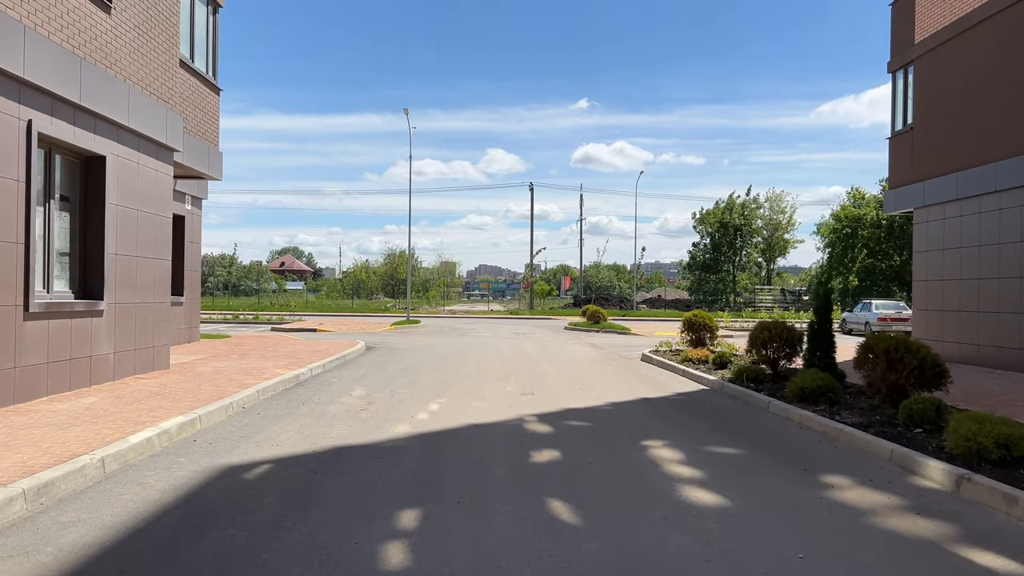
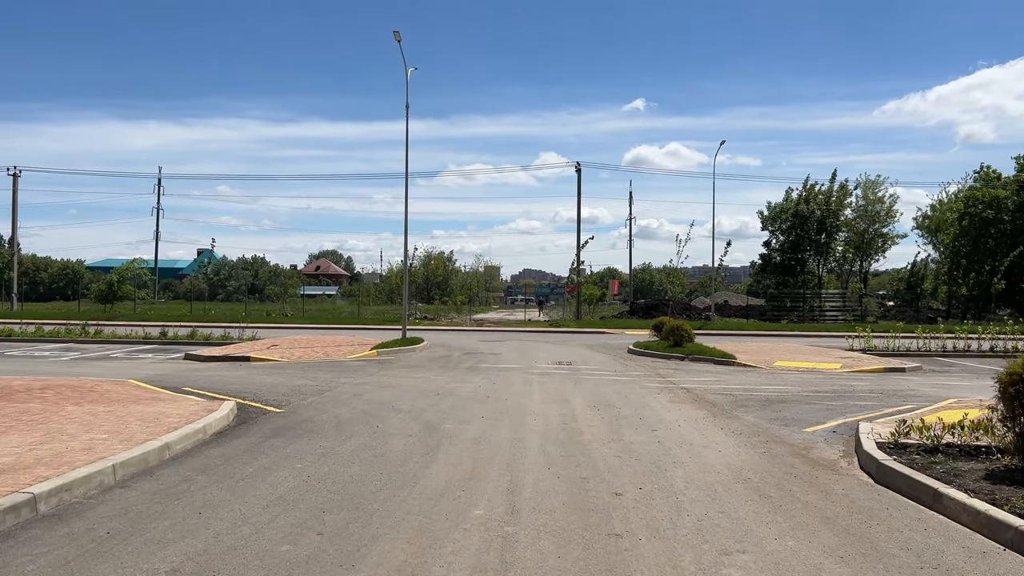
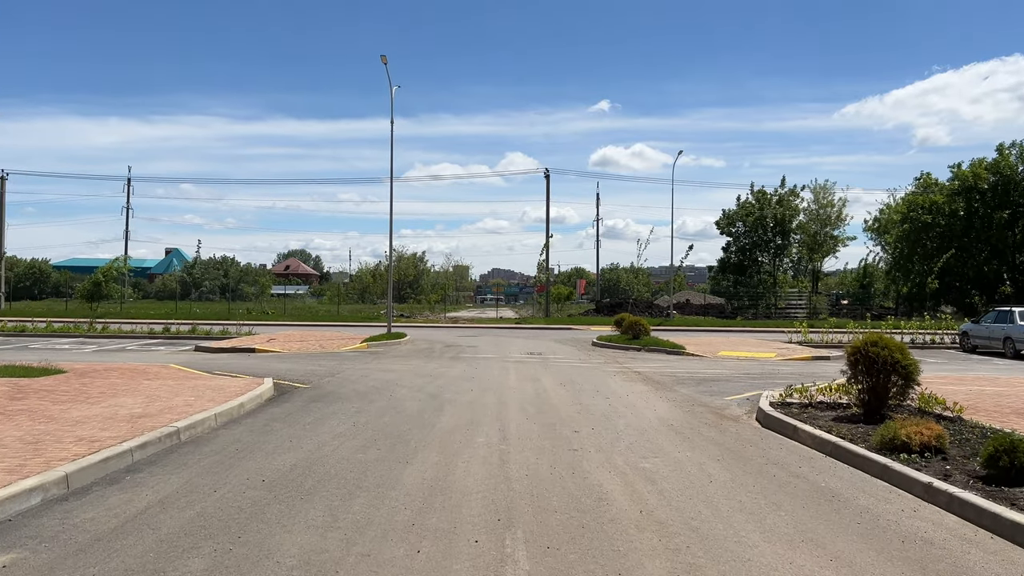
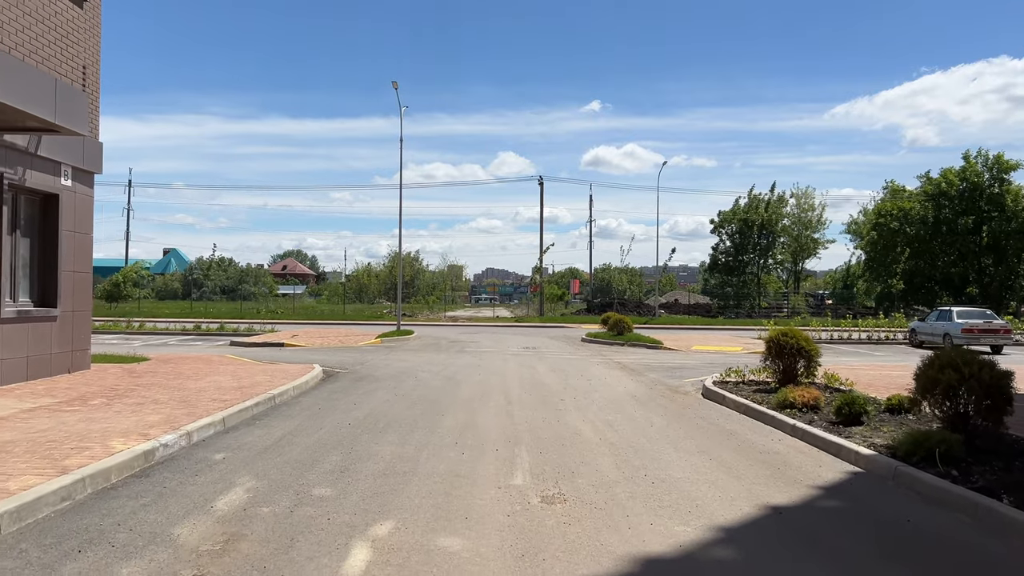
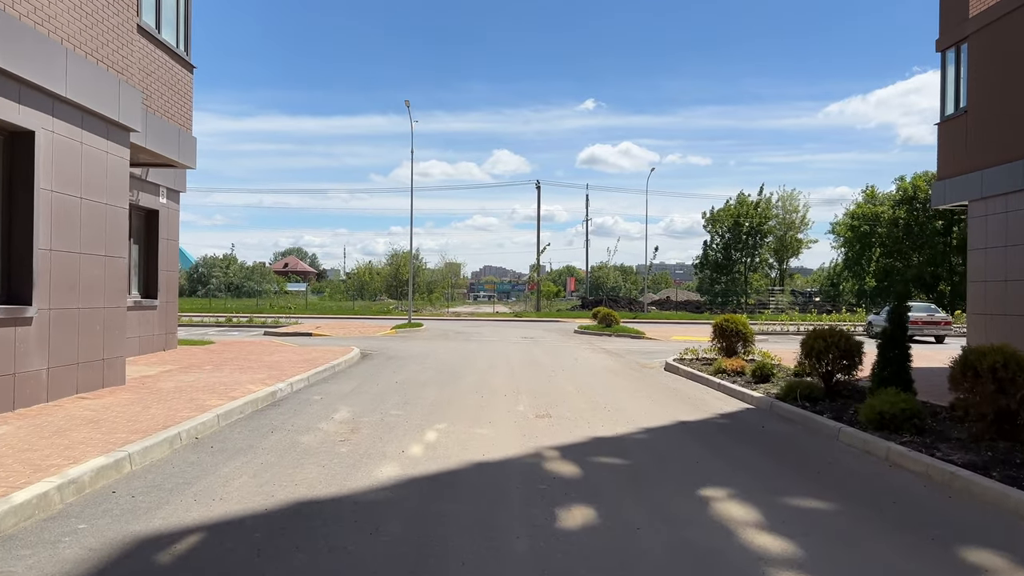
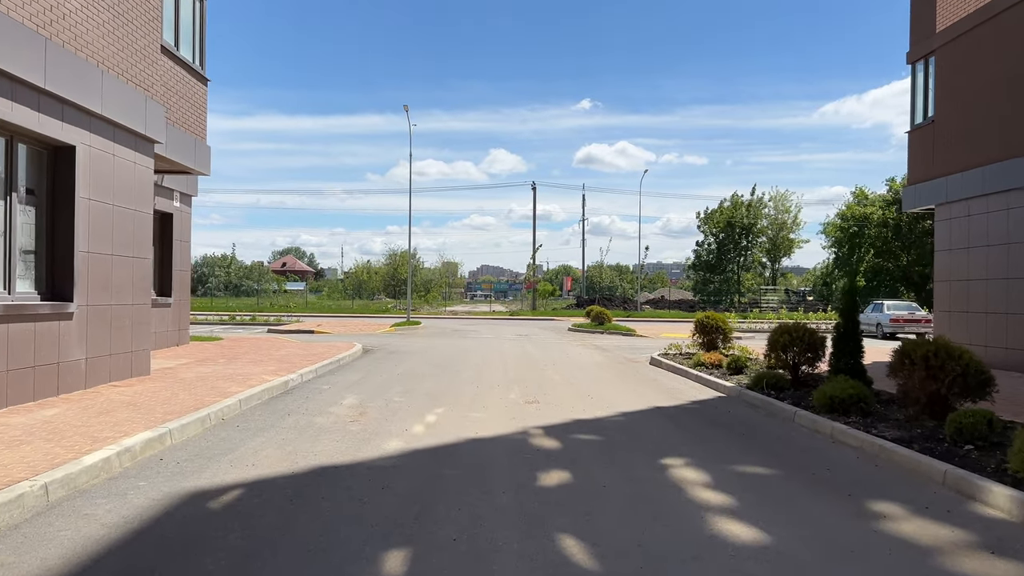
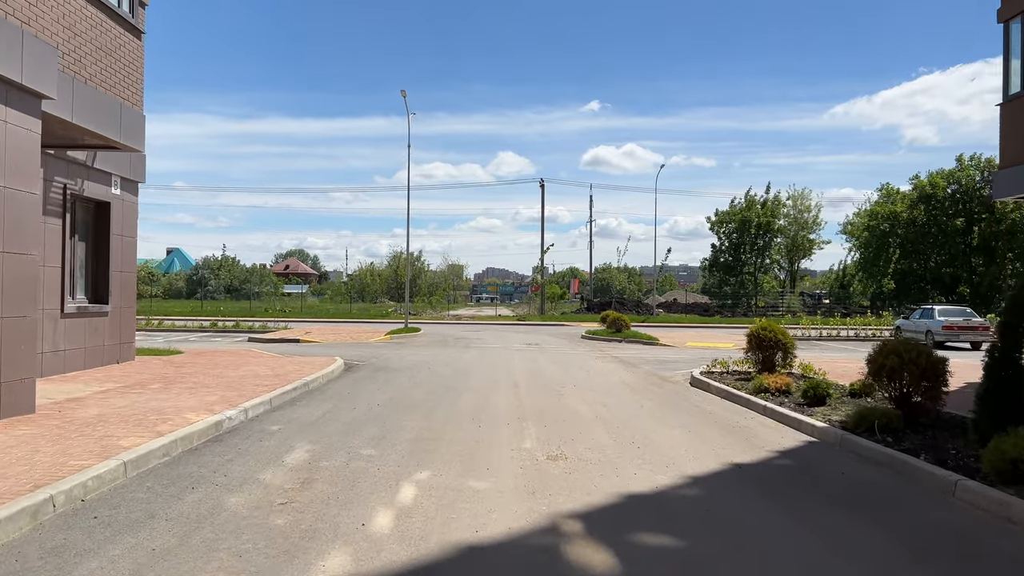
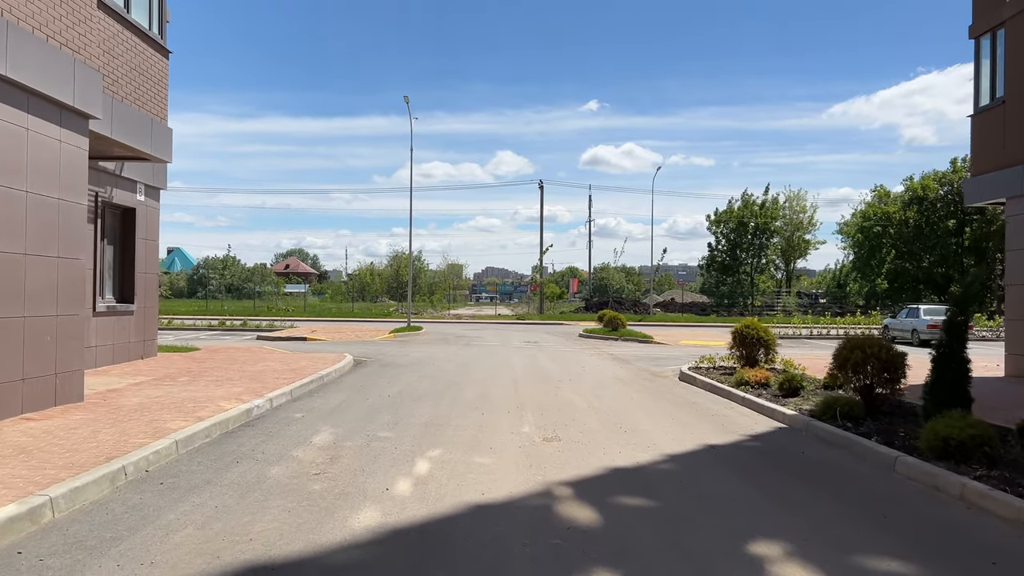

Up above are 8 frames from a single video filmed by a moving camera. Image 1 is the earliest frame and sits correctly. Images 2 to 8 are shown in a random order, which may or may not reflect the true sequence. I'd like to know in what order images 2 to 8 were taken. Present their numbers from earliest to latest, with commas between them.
6, 5, 8, 7, 4, 3, 2
